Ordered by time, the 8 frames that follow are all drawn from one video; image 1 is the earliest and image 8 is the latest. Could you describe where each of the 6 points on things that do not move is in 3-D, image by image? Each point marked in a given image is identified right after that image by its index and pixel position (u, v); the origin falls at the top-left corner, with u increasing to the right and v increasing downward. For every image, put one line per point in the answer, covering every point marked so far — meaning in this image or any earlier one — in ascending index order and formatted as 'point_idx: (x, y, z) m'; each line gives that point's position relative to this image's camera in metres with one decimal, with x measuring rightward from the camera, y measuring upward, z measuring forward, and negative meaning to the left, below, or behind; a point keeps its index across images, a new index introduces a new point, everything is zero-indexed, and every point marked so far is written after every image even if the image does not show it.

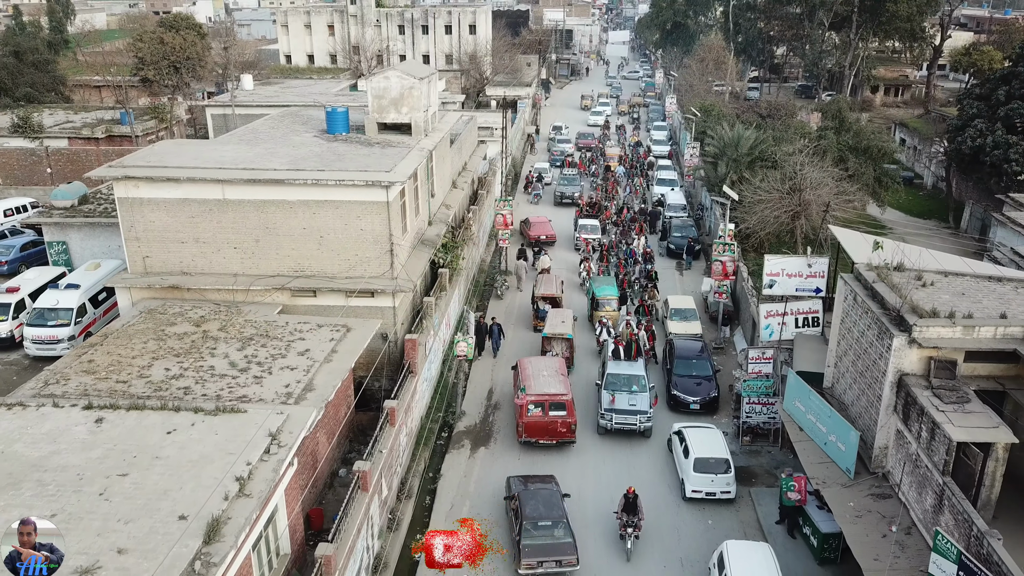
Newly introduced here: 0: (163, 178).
0: (-7.9, +2.5, +18.4) m
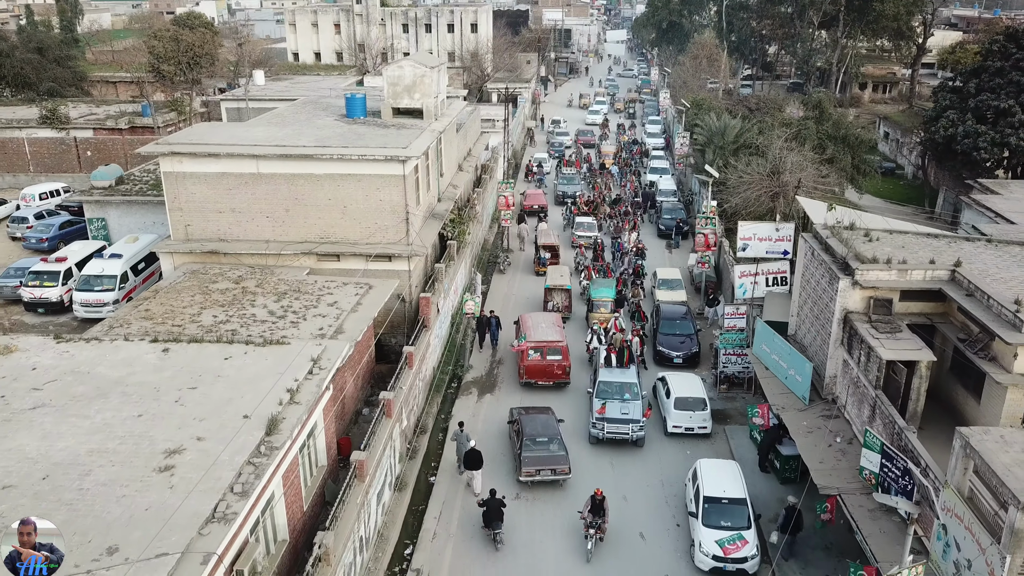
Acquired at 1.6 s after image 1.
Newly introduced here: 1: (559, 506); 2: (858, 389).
0: (-7.8, +3.4, +20.7) m
1: (+0.9, -4.6, +16.7) m
2: (+6.3, -1.8, +14.7) m
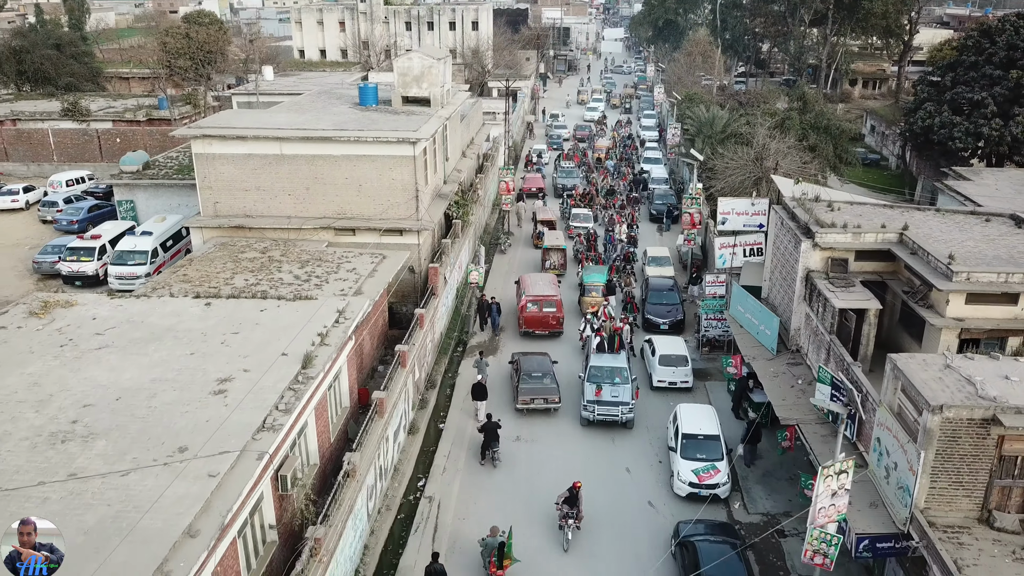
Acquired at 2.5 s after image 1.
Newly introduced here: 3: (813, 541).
0: (-7.8, +4.3, +22.7) m
1: (+0.9, -3.8, +18.8) m
2: (+6.3, -1.0, +16.7) m
3: (+4.6, -3.8, +12.3) m
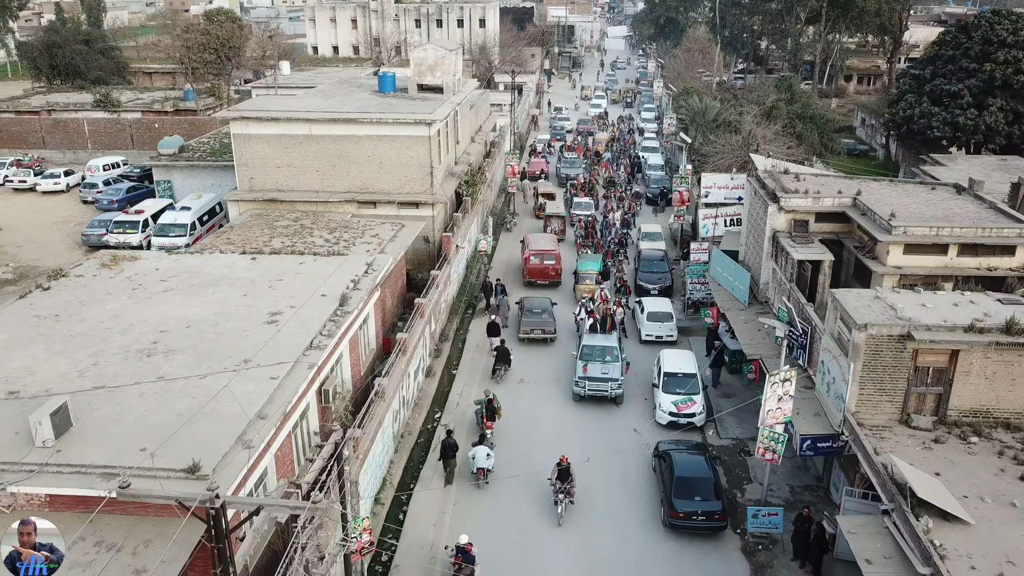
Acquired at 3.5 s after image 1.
0: (-7.7, +5.3, +25.4) m
1: (+1.0, -2.7, +21.4) m
2: (+6.4, 0.0, +19.3) m
3: (+4.7, -2.8, +14.9) m
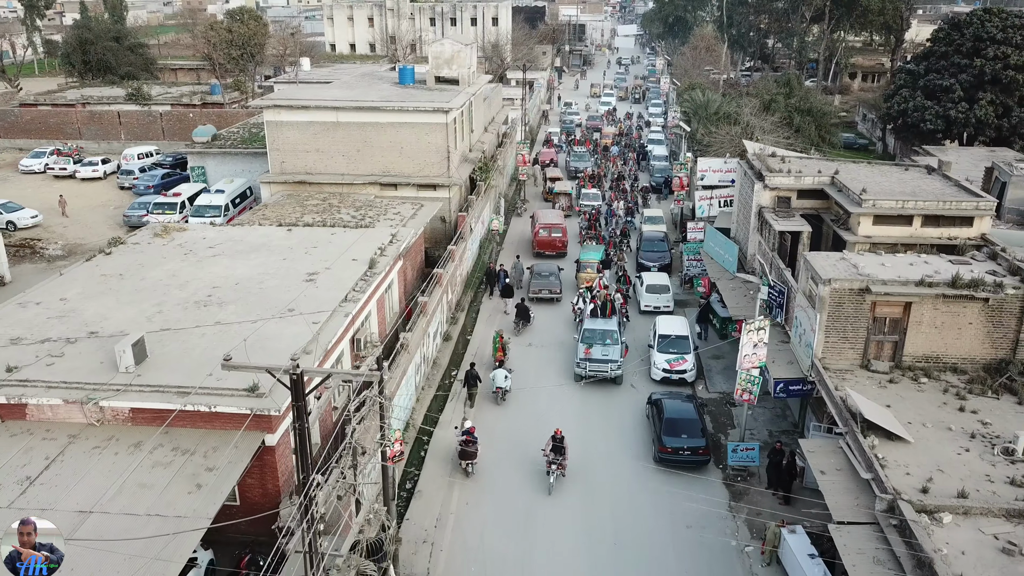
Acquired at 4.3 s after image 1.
0: (-7.3, +6.2, +27.6) m
1: (+1.3, -1.9, +23.5) m
2: (+6.6, +0.8, +21.3) m
3: (+4.8, -2.0, +16.9) m
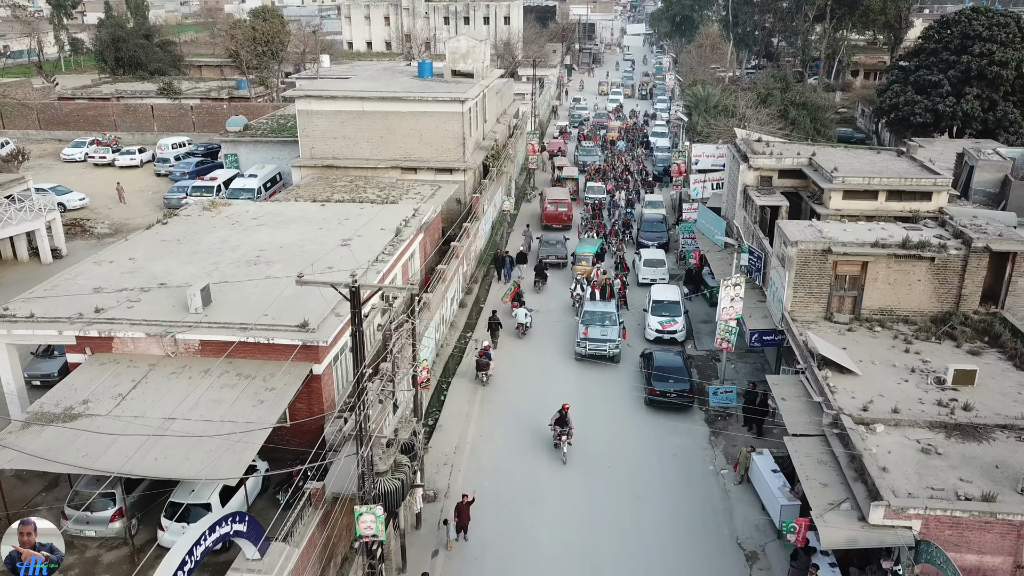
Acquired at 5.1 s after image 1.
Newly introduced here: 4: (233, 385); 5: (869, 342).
0: (-6.9, +7.1, +30.3) m
1: (+1.6, -1.0, +26.0) m
2: (+6.9, +1.7, +23.8) m
3: (+5.0, -1.1, +19.4) m
4: (-5.3, -1.9, +15.5) m
5: (+7.8, -1.2, +17.8) m
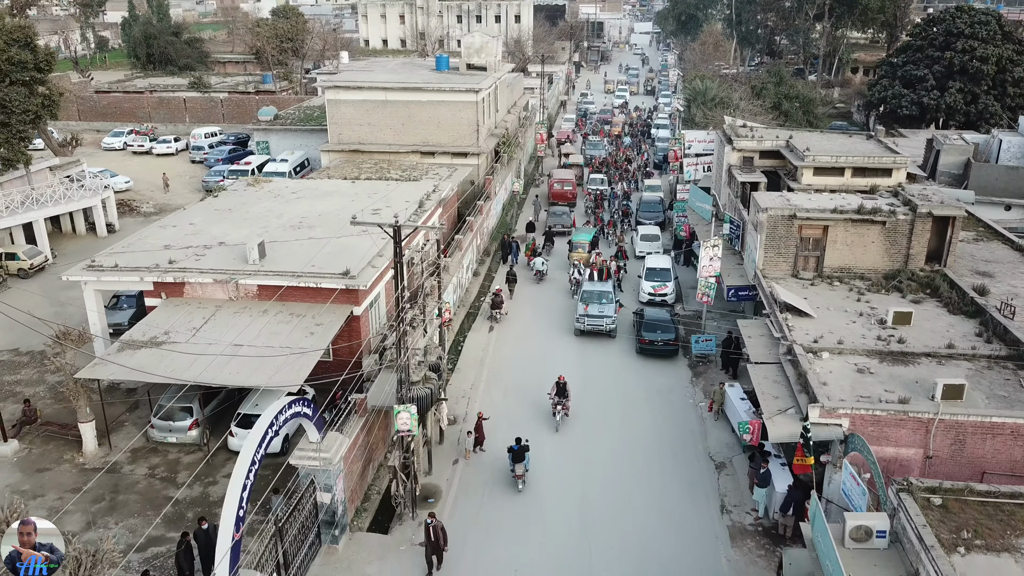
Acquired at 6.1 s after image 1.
0: (-6.5, +8.3, +33.3) m
1: (+1.9, +0.1, +29.0) m
2: (+7.2, +2.8, +26.7) m
3: (+5.3, 0.0, +22.3) m
4: (-5.2, -0.8, +18.6) m
5: (+8.0, -0.1, +20.7) m
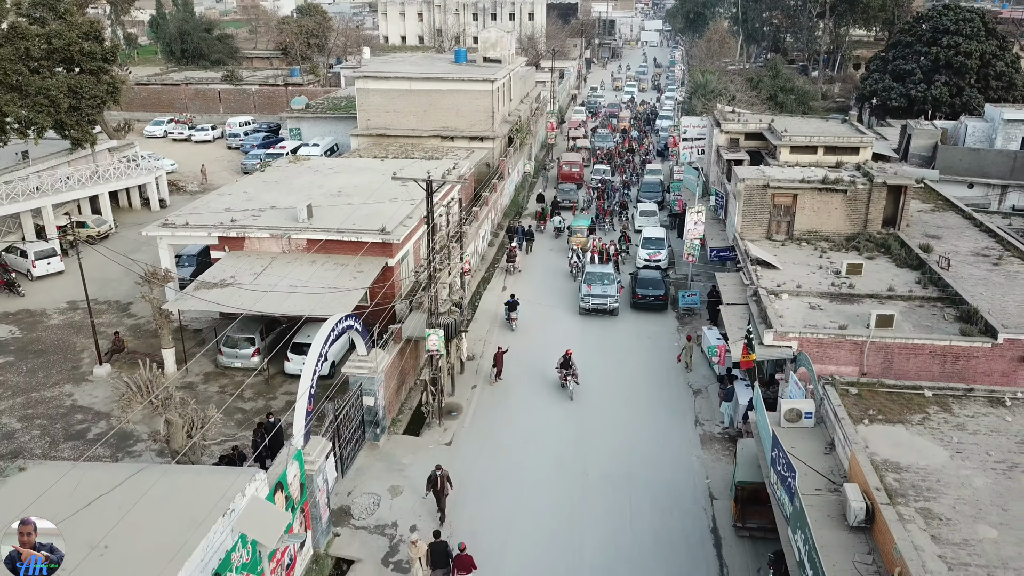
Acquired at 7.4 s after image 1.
0: (-5.9, +9.6, +36.8) m
1: (+2.3, +1.3, +32.4) m
2: (+7.7, +4.0, +30.0) m
3: (+5.6, +1.2, +25.6) m
4: (-4.9, +0.5, +22.0) m
5: (+8.4, +1.1, +23.9) m
